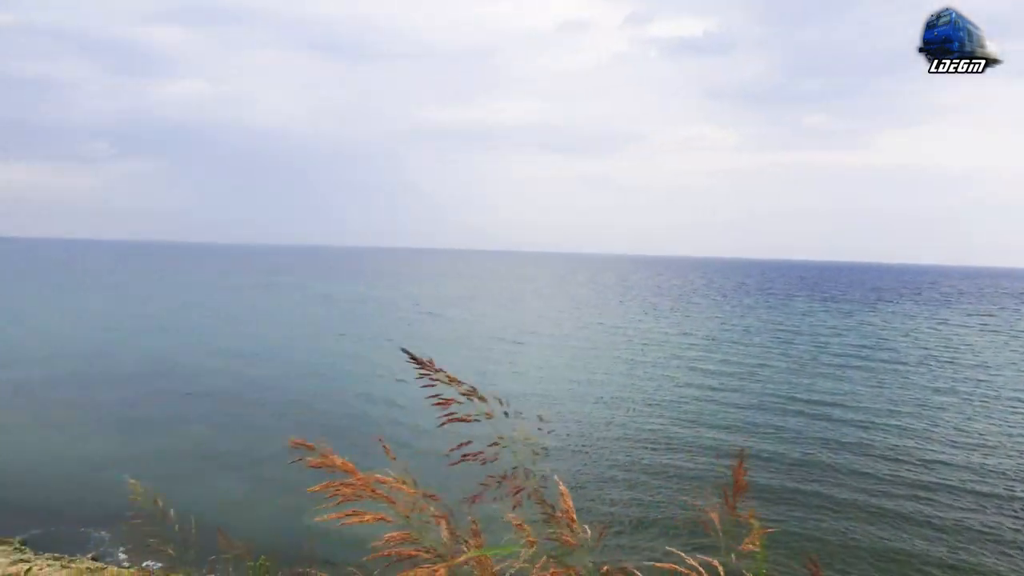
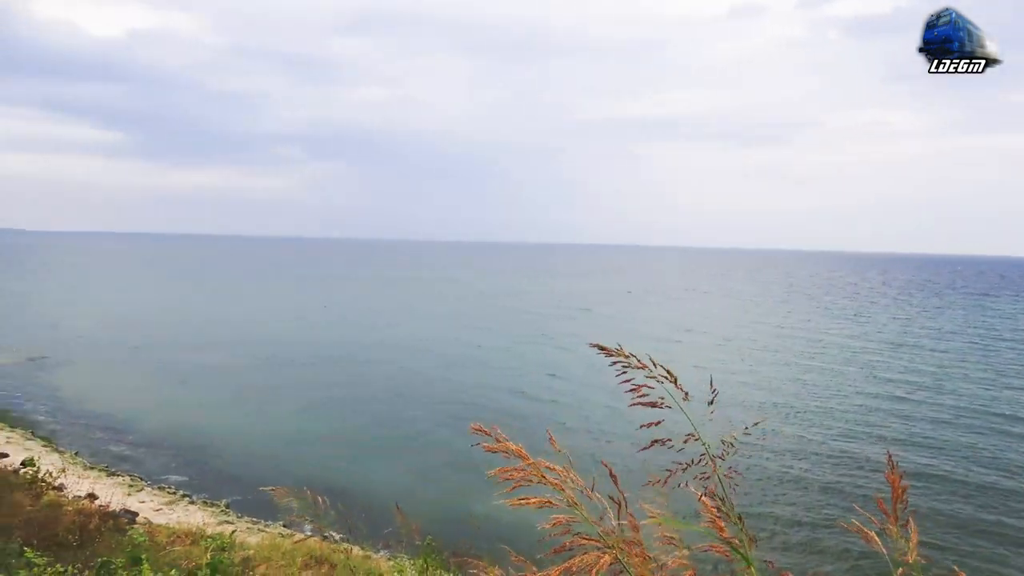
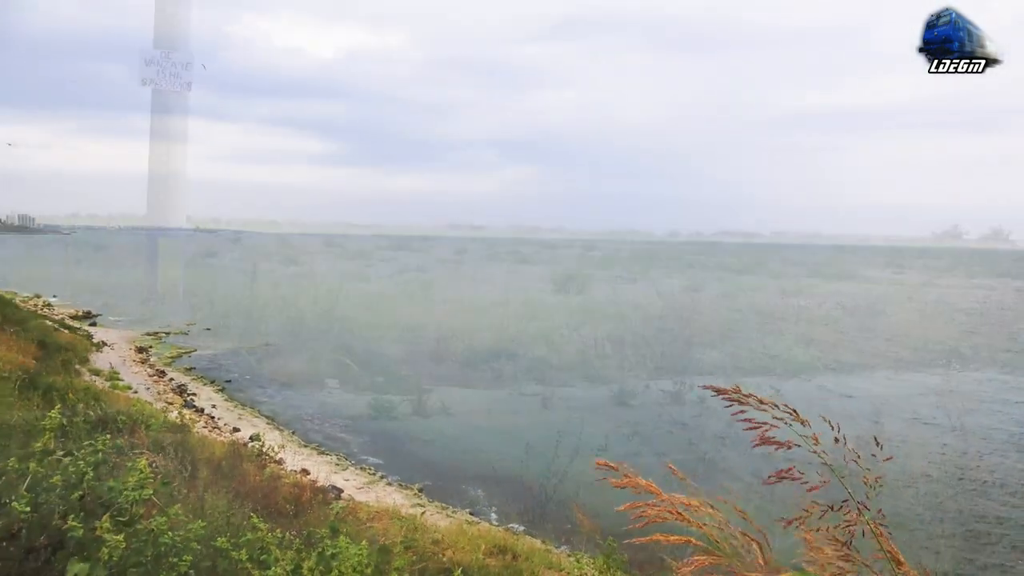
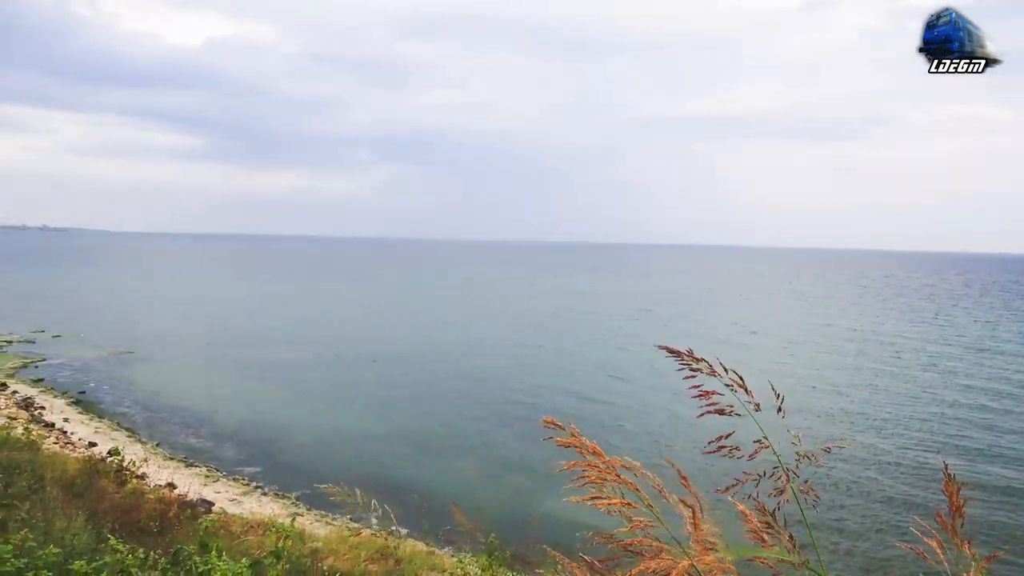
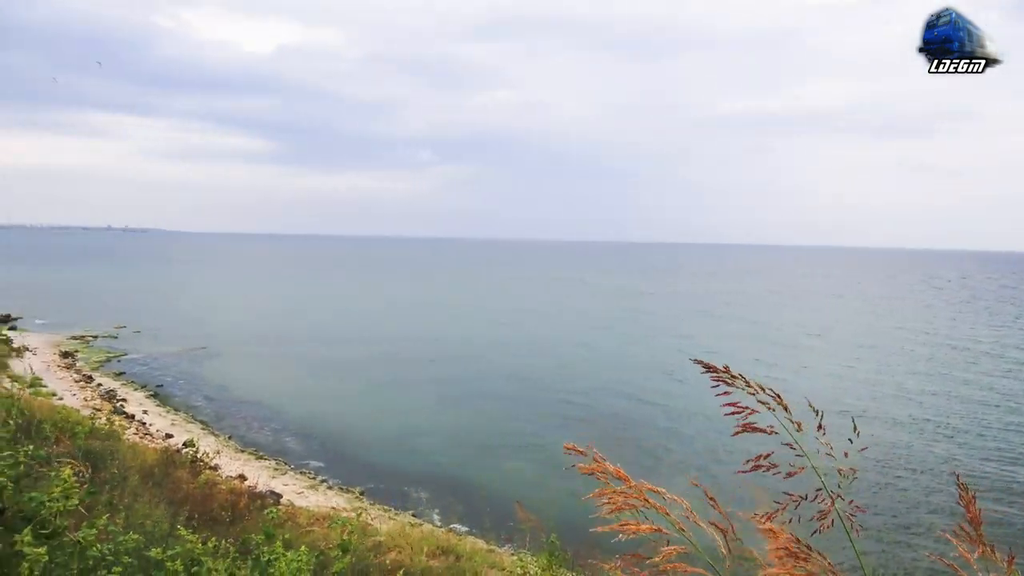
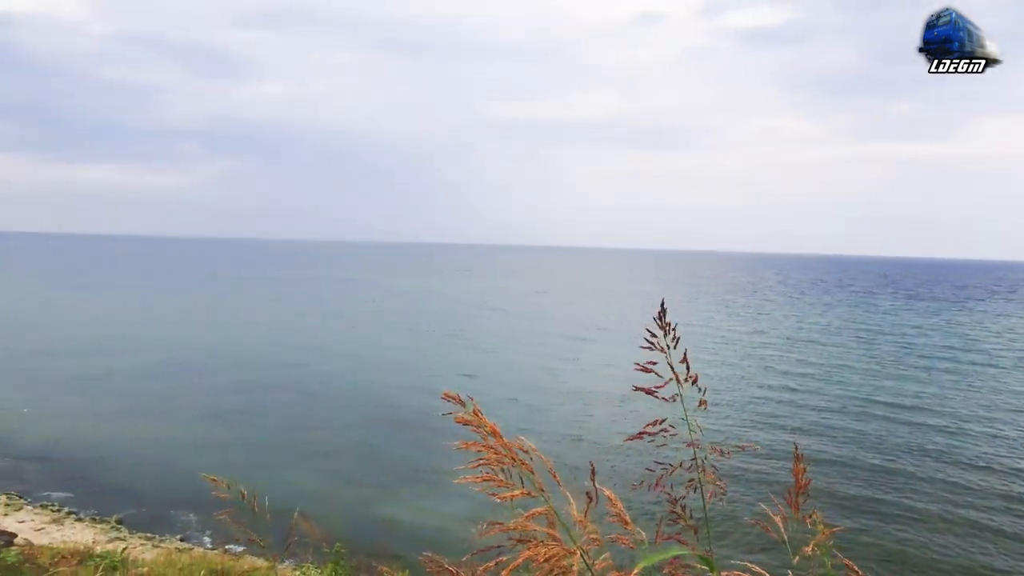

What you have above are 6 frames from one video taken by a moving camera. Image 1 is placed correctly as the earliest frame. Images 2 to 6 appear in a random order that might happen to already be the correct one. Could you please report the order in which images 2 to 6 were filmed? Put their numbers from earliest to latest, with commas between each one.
6, 2, 4, 5, 3
